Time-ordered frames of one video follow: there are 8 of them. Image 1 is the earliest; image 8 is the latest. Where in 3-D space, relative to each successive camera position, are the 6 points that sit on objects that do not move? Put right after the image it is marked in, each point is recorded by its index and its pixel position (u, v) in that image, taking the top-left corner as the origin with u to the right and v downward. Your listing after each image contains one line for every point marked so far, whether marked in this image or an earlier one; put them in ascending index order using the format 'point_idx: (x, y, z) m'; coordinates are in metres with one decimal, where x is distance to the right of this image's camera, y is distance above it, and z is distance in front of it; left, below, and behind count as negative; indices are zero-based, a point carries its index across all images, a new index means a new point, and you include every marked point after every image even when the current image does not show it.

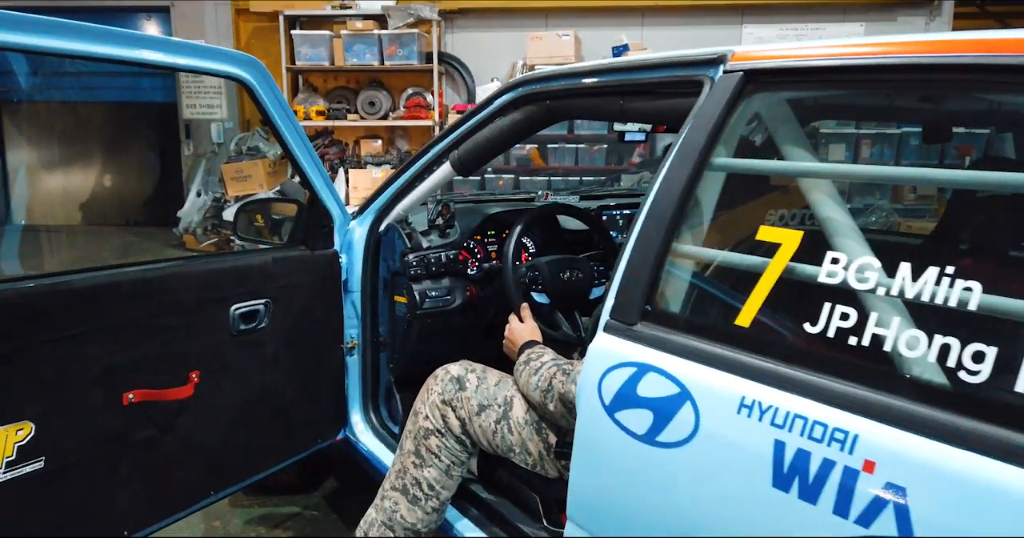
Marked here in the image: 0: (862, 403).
0: (+0.4, -0.2, +0.9) m
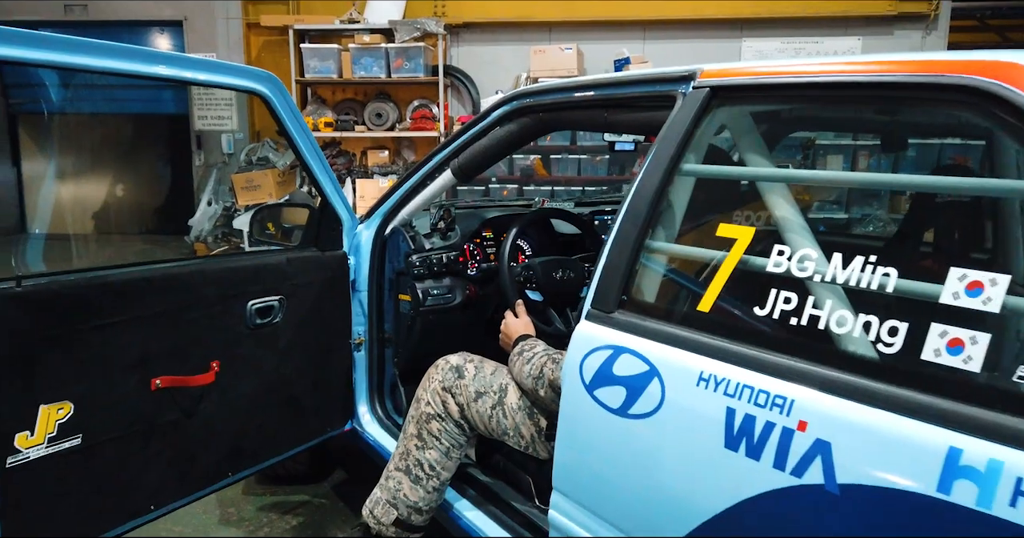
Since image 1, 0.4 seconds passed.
0: (+0.4, -0.1, +1.1) m
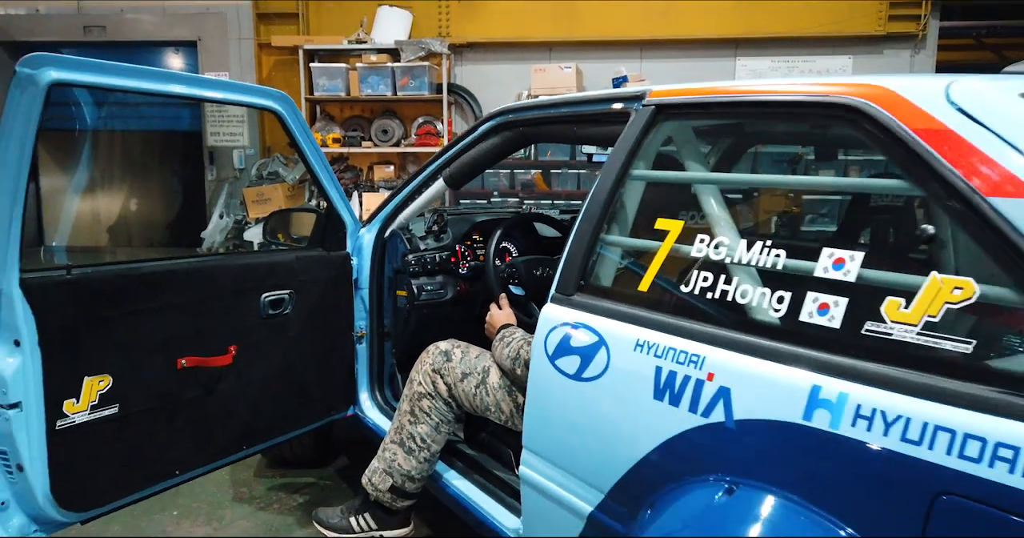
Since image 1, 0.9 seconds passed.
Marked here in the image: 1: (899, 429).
0: (+0.3, -0.1, +1.3) m
1: (+0.5, -0.2, +1.0) m
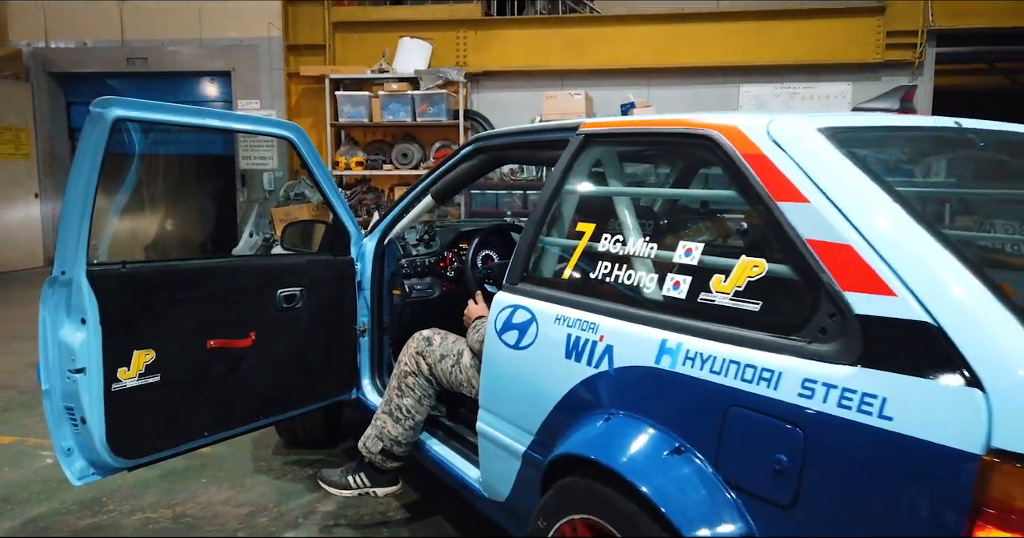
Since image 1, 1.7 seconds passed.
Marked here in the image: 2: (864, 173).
0: (+0.2, -0.1, +1.7) m
1: (+0.3, -0.2, +1.4) m
2: (+0.6, +0.2, +1.4) m
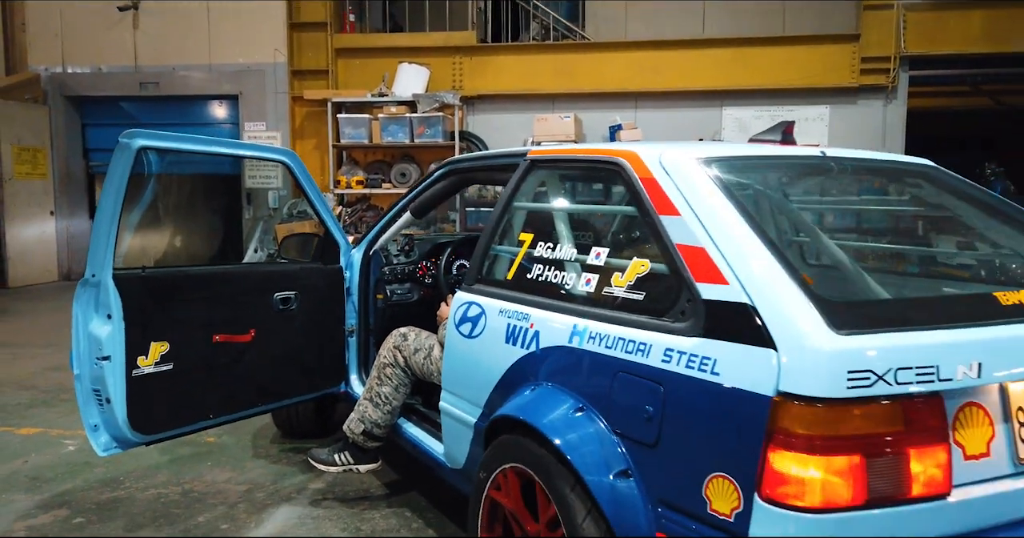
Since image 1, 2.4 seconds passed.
0: (+0.1, -0.1, +2.1) m
1: (+0.2, -0.2, +1.8) m
2: (+0.5, +0.2, +1.8) m
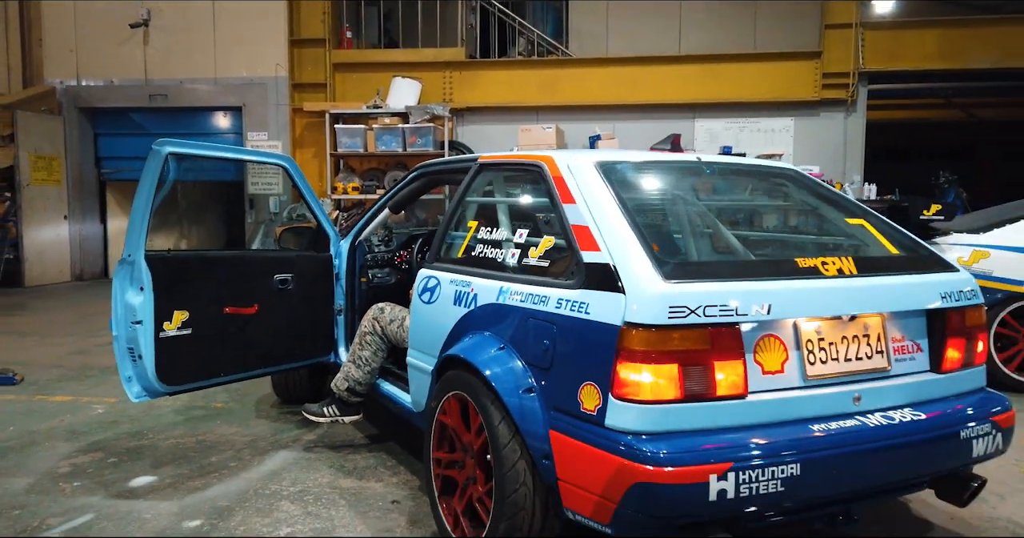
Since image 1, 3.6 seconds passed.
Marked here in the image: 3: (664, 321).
0: (-0.1, 0.0, +2.8) m
1: (0.0, -0.1, +2.4) m
2: (+0.3, +0.2, +2.4) m
3: (+0.4, -0.1, +2.0) m
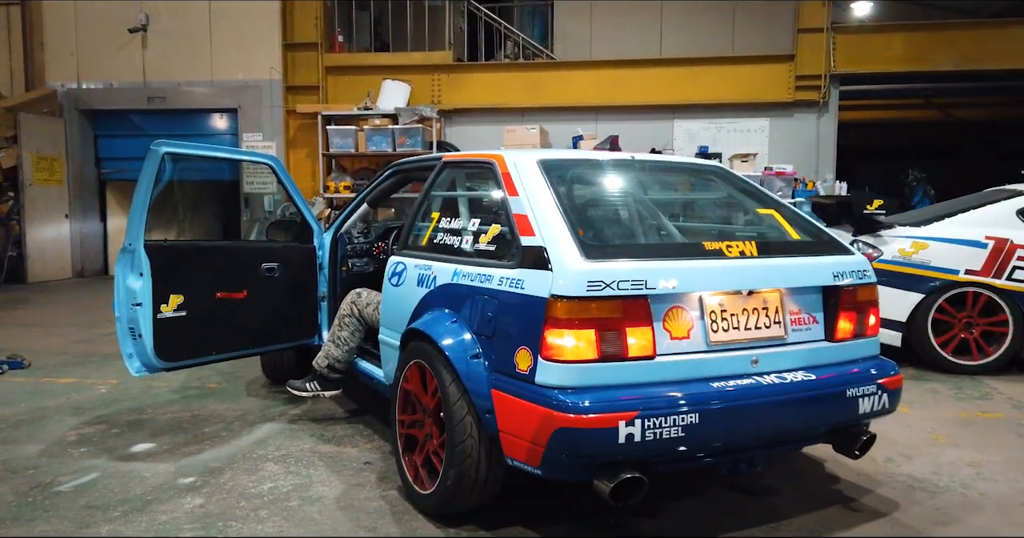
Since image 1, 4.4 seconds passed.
0: (-0.3, 0.0, +3.1) m
1: (-0.1, 0.0, +2.8) m
2: (+0.1, +0.3, +2.8) m
3: (+0.2, -0.1, +2.4) m
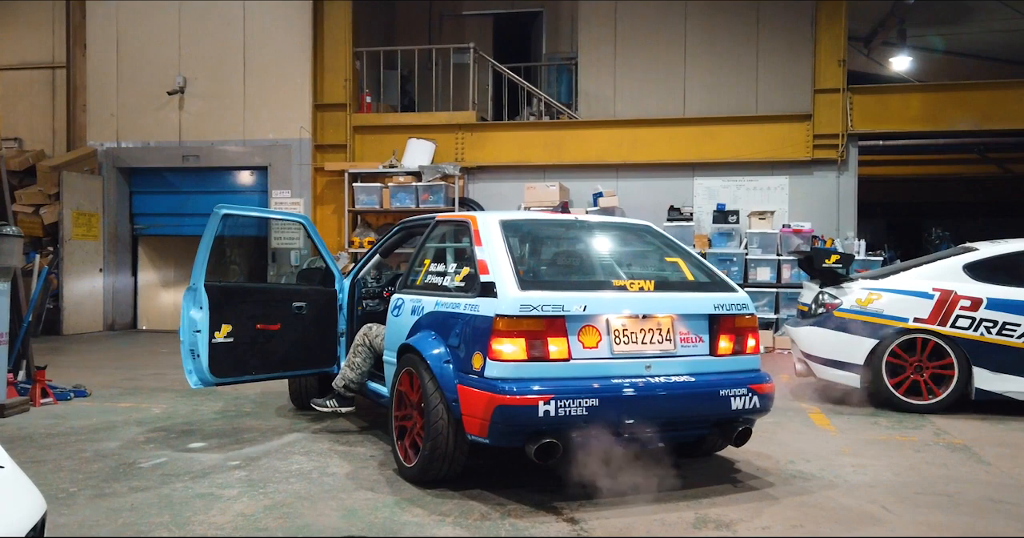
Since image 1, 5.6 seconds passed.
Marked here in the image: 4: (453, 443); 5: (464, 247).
0: (-0.4, -0.1, +4.1) m
1: (-0.3, -0.2, +3.8) m
2: (0.0, +0.1, +3.8) m
3: (0.0, -0.2, +3.4) m
4: (-0.3, -0.8, +3.6) m
5: (-0.2, +0.1, +4.1) m
